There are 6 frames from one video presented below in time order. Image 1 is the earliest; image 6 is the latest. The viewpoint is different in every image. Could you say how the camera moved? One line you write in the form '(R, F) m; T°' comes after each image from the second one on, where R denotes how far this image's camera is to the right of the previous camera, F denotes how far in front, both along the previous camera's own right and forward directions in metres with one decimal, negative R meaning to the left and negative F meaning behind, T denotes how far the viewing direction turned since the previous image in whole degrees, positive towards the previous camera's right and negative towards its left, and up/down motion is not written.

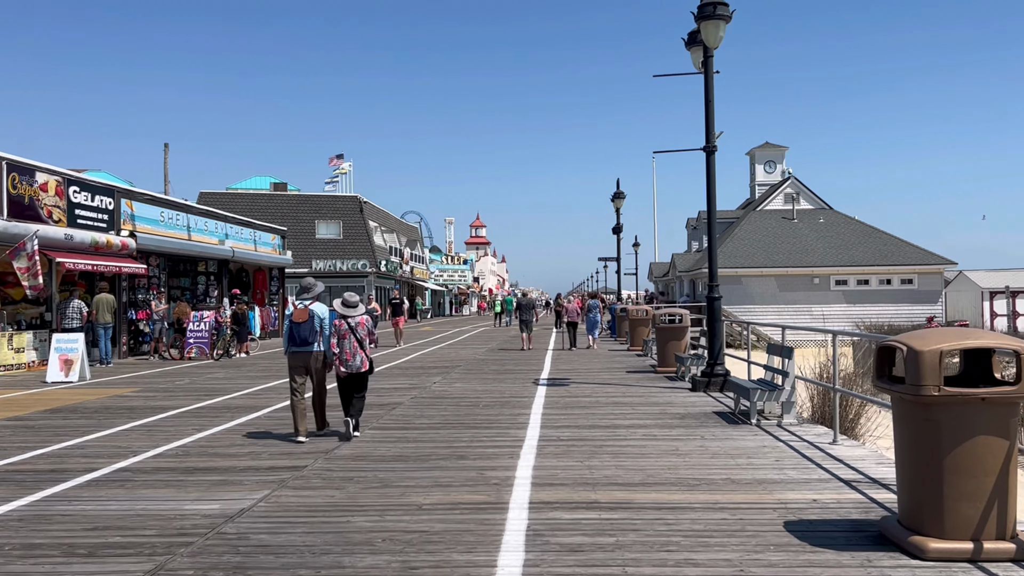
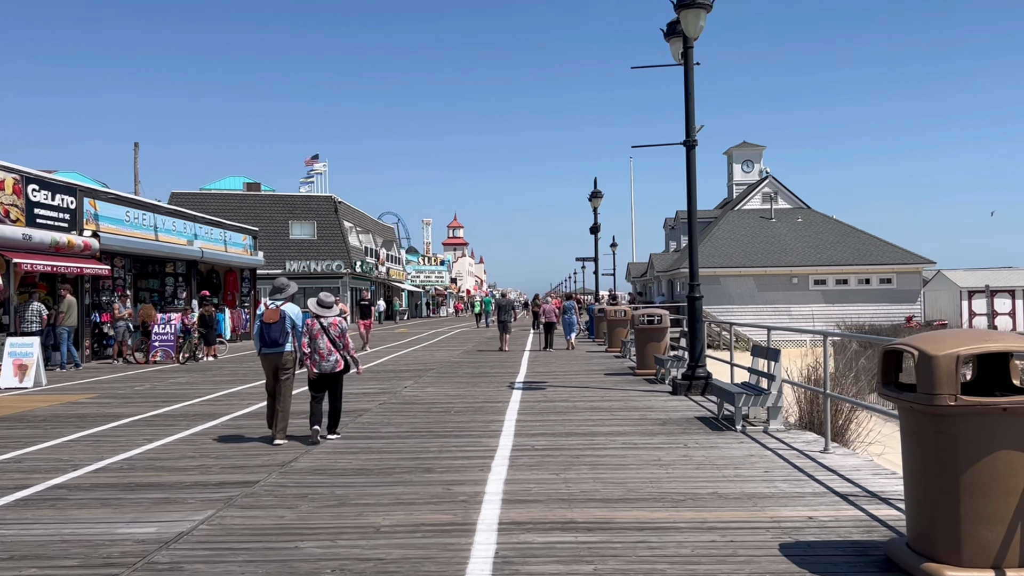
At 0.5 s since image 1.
(+0.1, +0.6) m; +1°
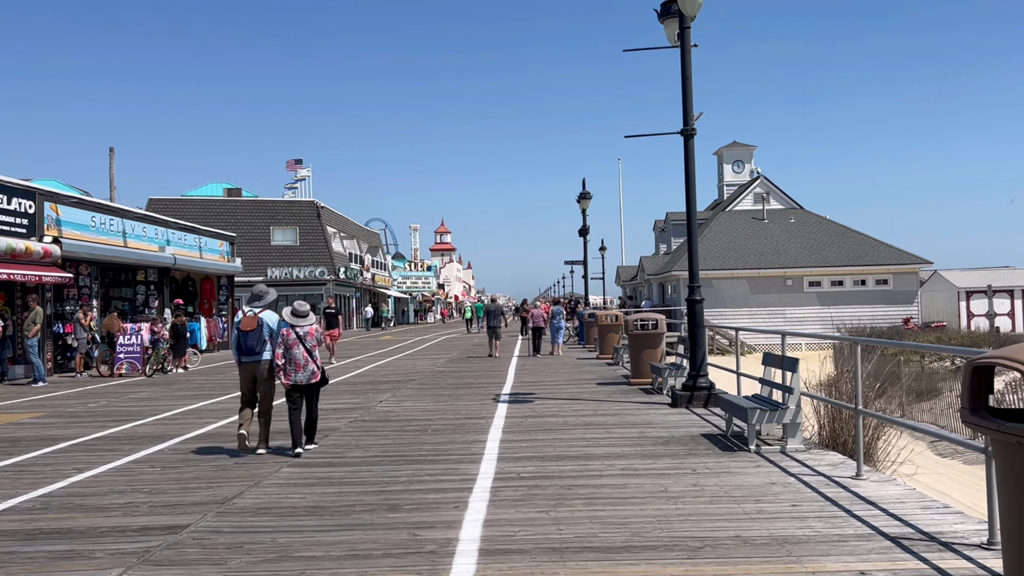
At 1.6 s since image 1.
(+0.1, +1.2) m; +1°
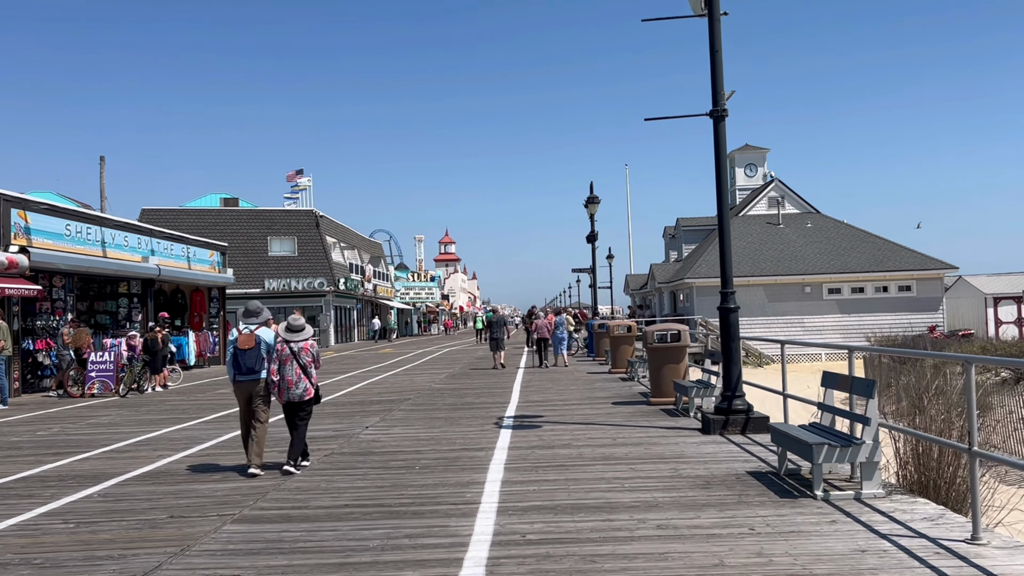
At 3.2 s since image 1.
(0.0, +1.7) m; 0°
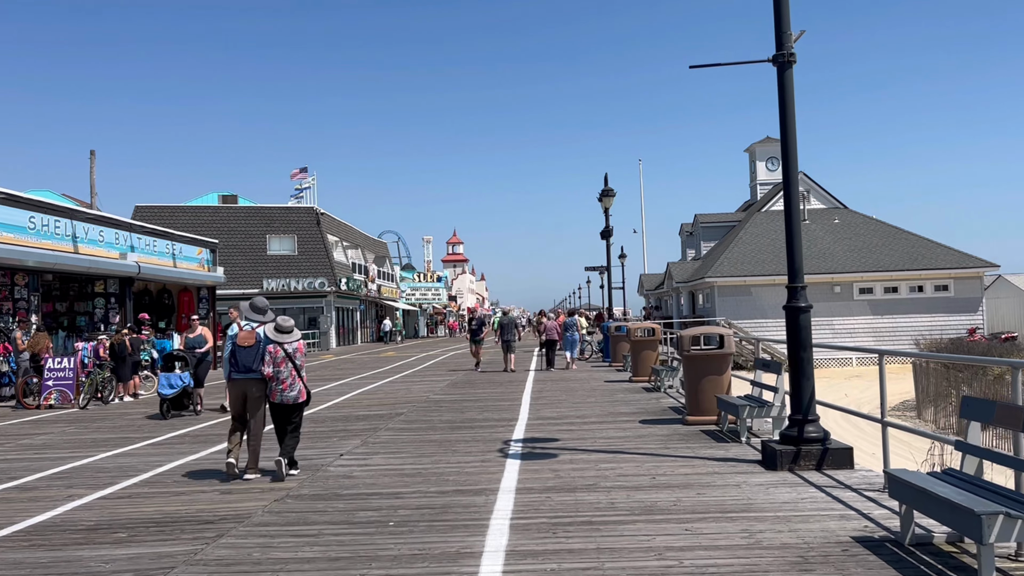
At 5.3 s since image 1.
(0.0, +2.3) m; -1°
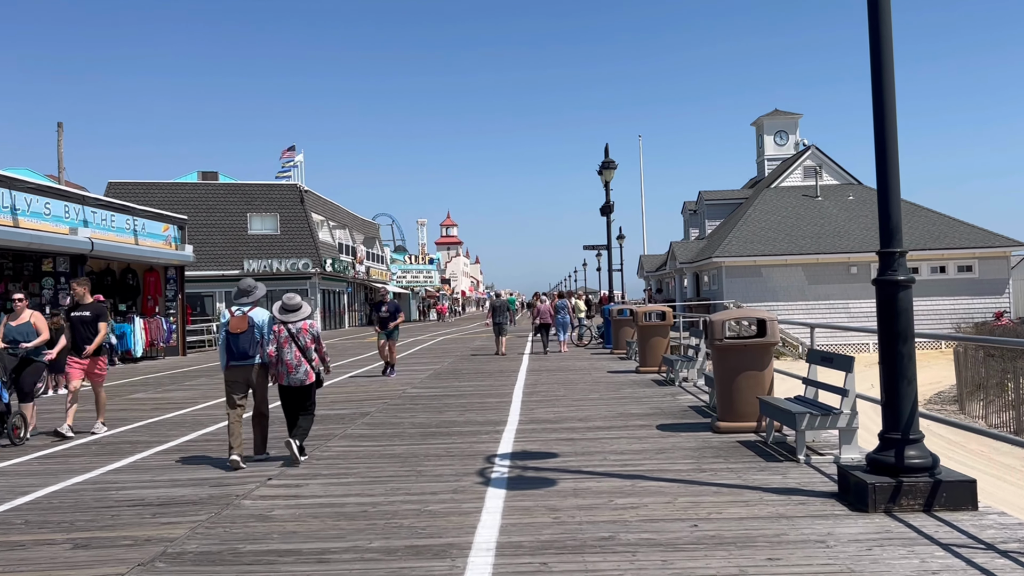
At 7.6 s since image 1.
(+0.1, +2.4) m; 0°
